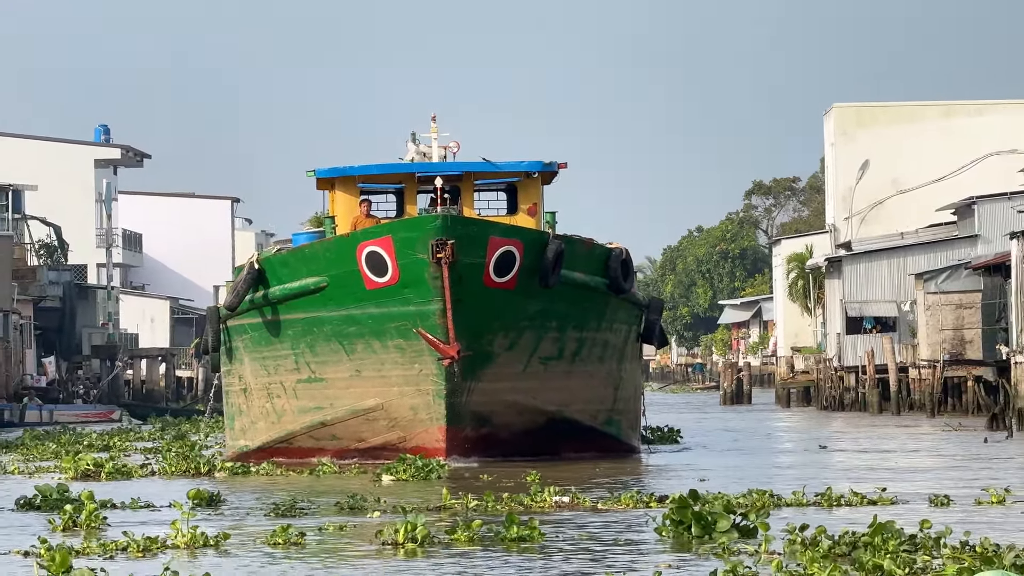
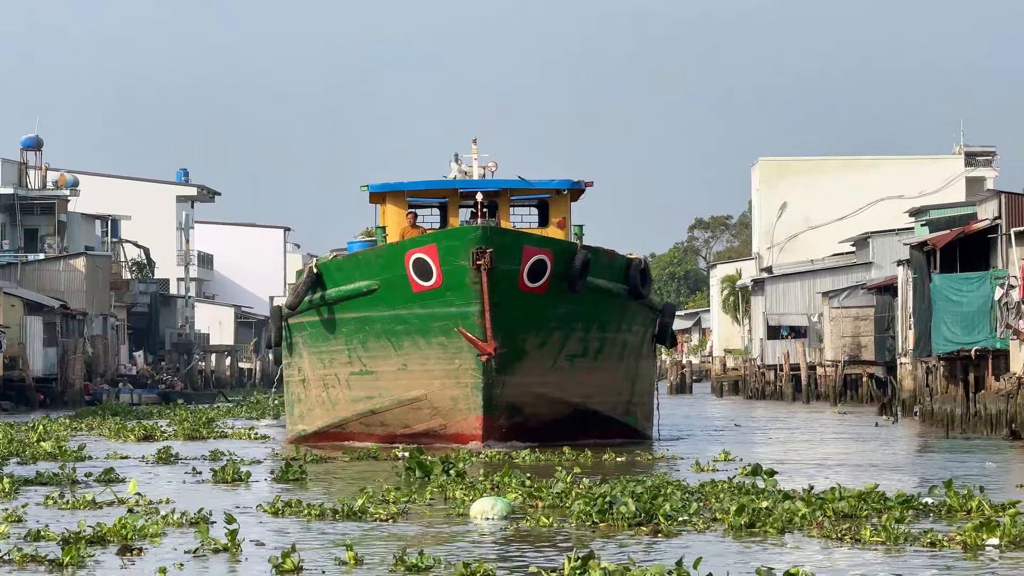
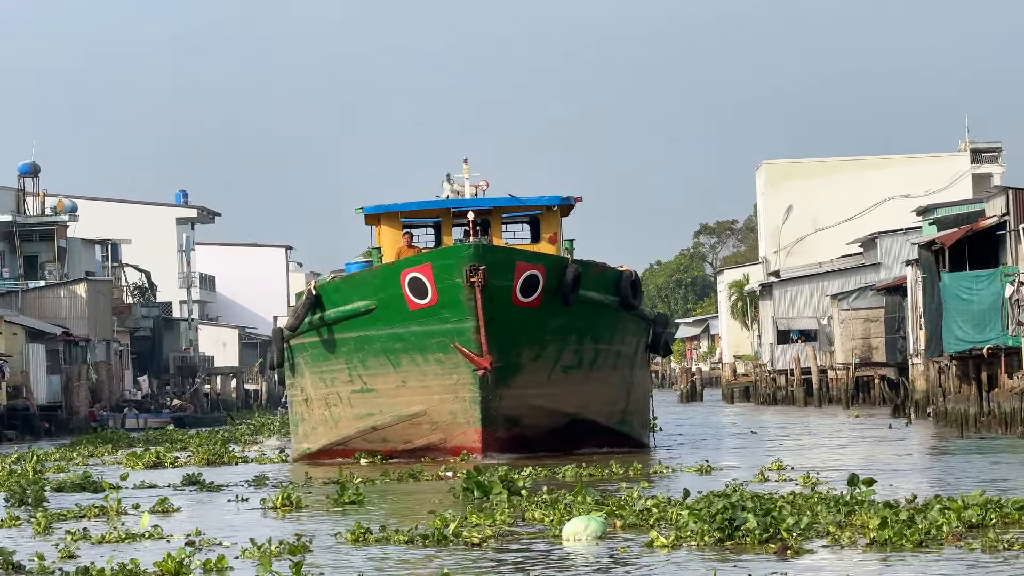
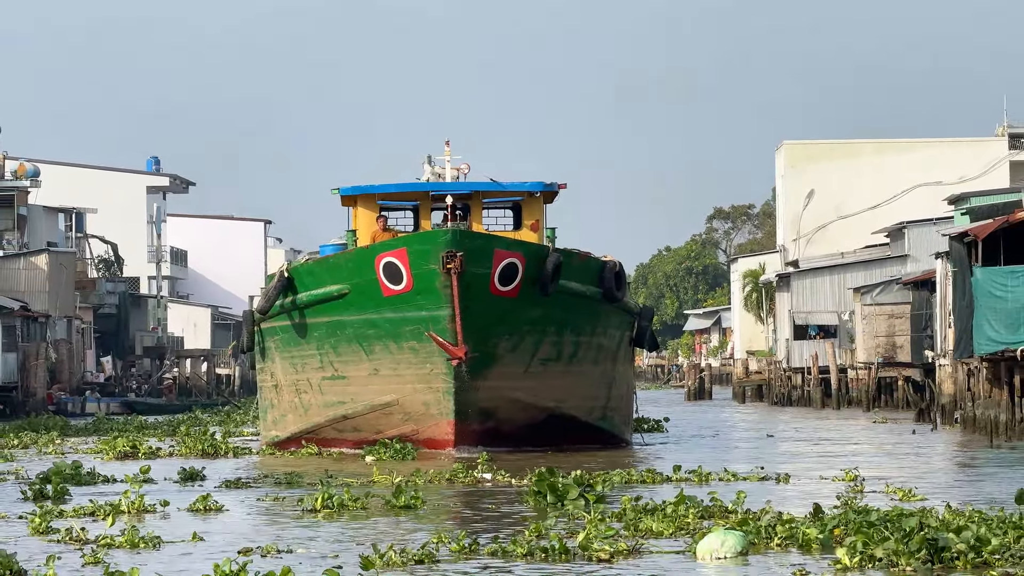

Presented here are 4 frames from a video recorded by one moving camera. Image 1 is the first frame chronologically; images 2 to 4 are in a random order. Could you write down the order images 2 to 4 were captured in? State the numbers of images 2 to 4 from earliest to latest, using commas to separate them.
4, 3, 2
